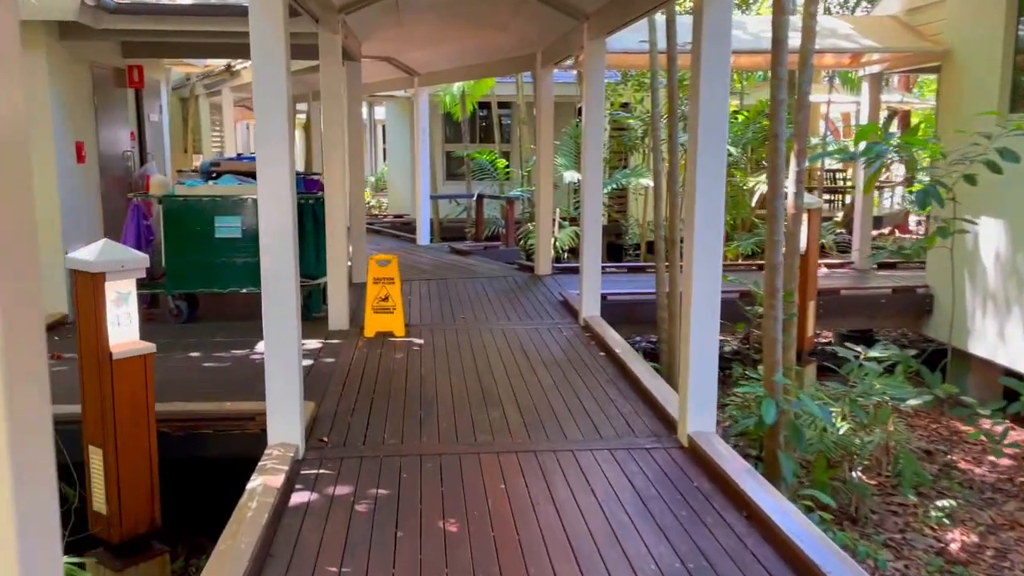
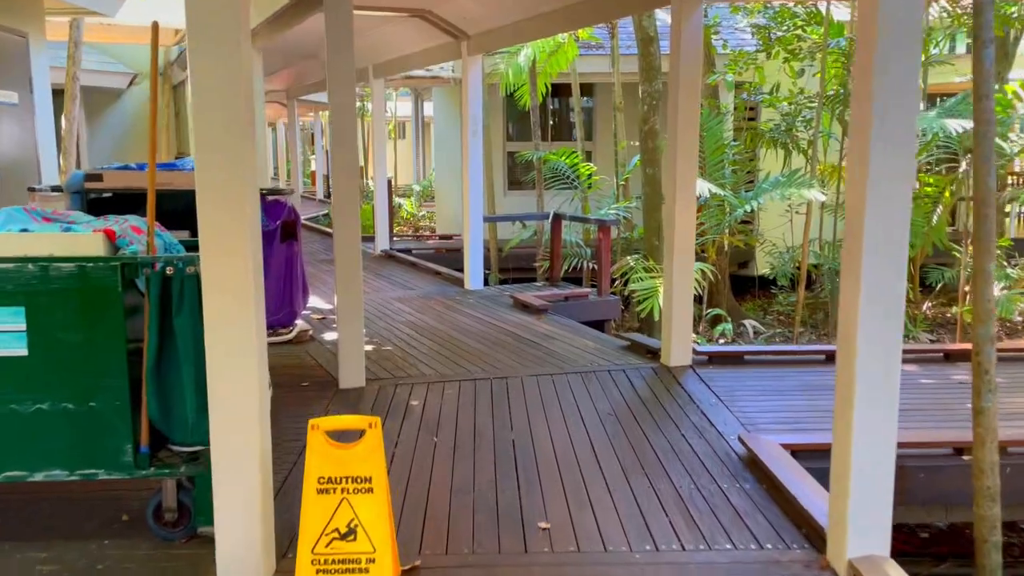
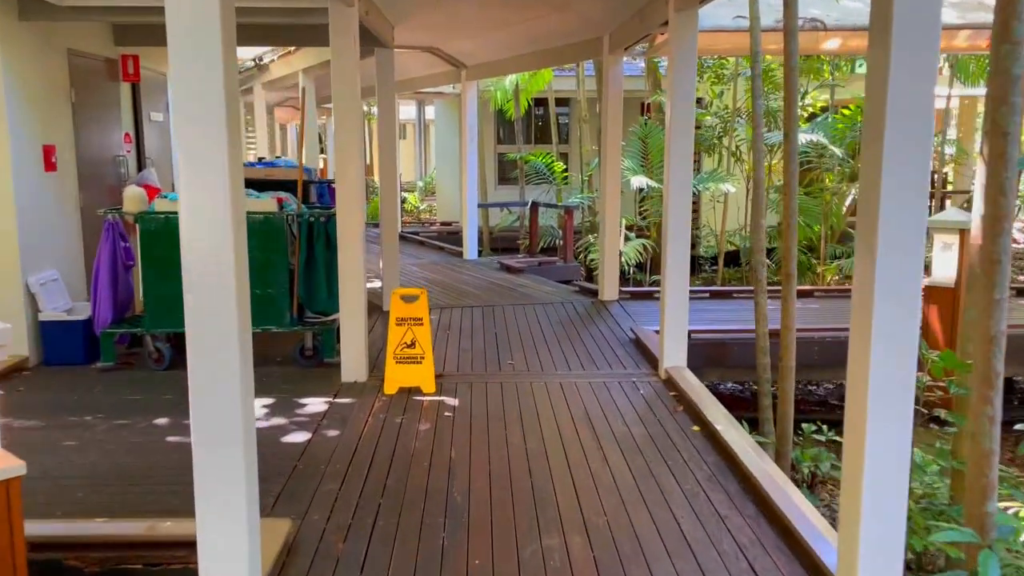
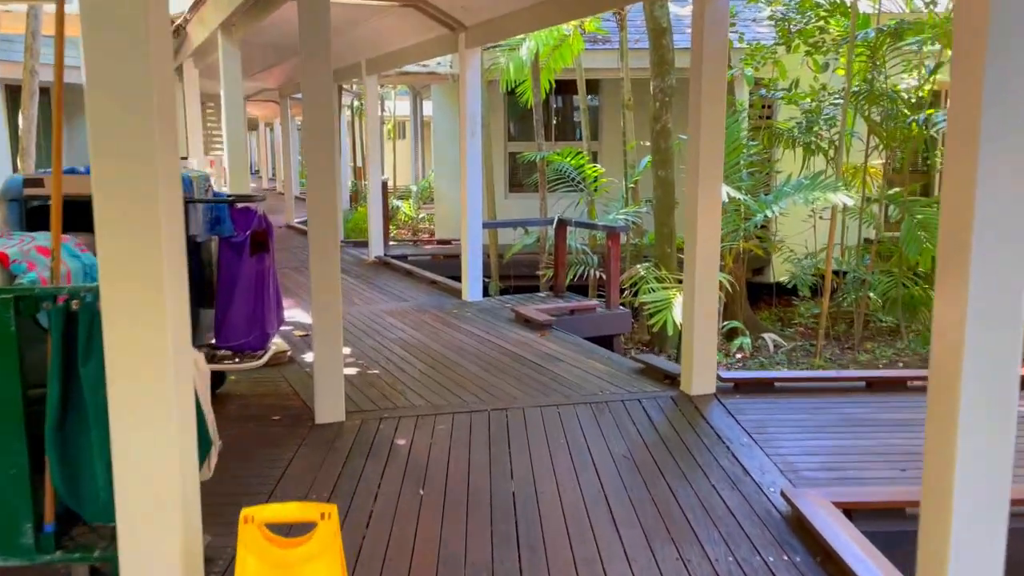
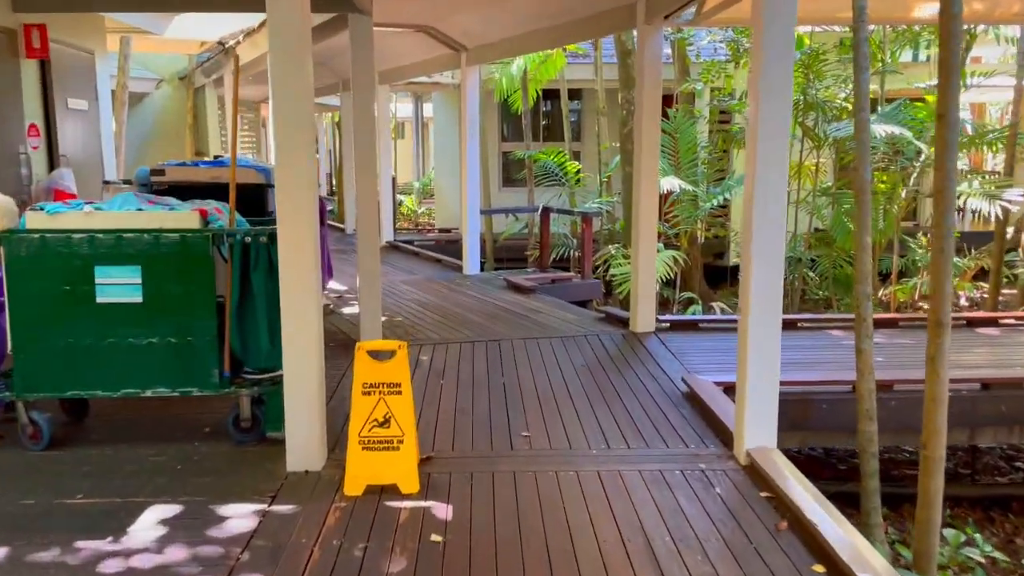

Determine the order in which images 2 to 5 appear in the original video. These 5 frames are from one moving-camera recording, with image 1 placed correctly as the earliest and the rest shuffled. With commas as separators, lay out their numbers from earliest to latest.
3, 5, 2, 4
